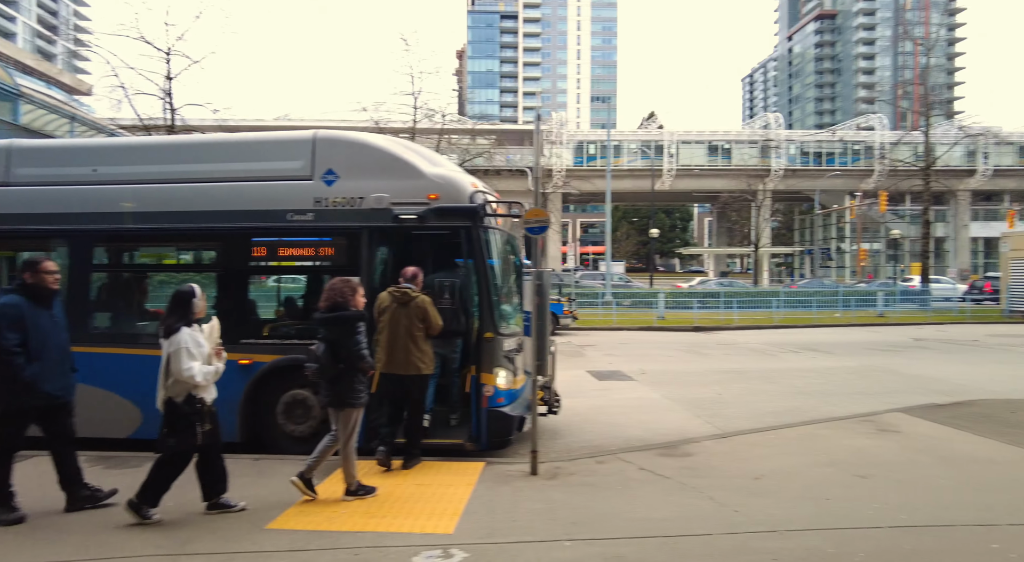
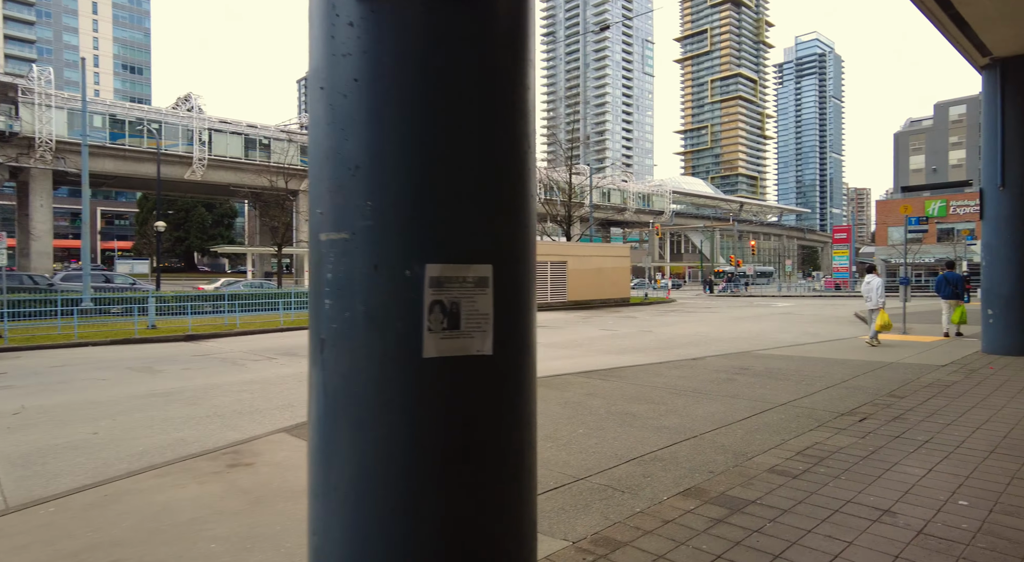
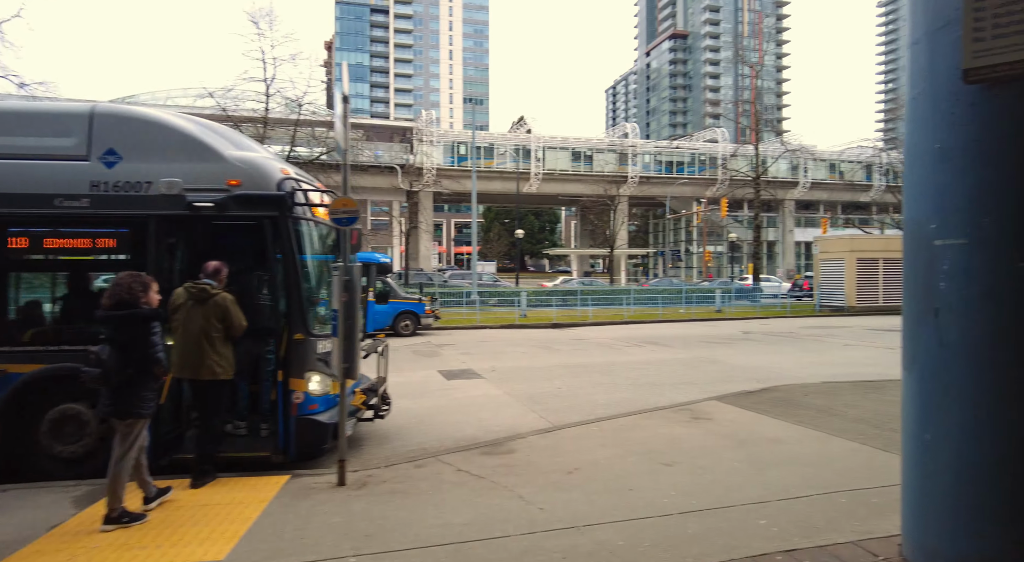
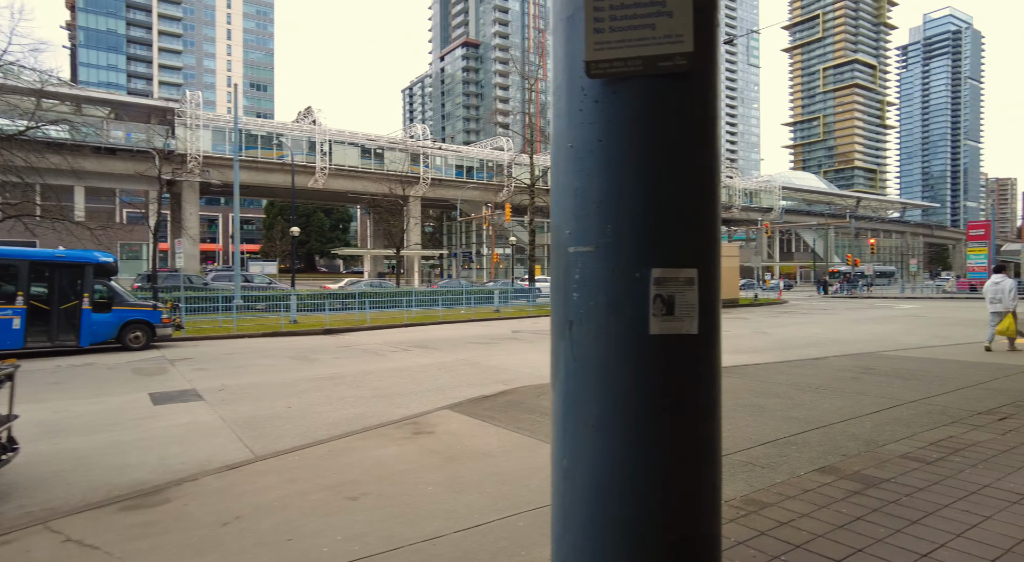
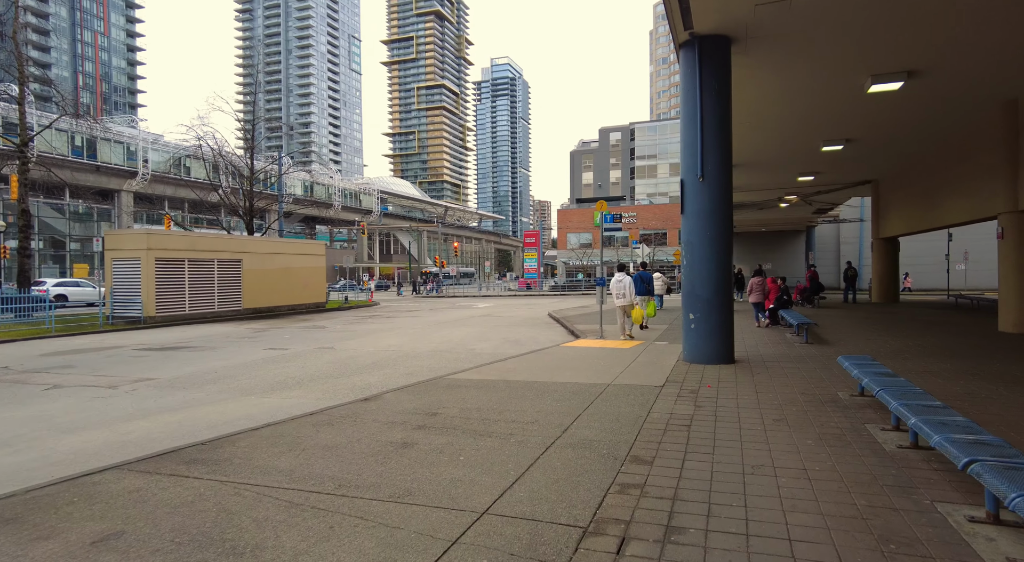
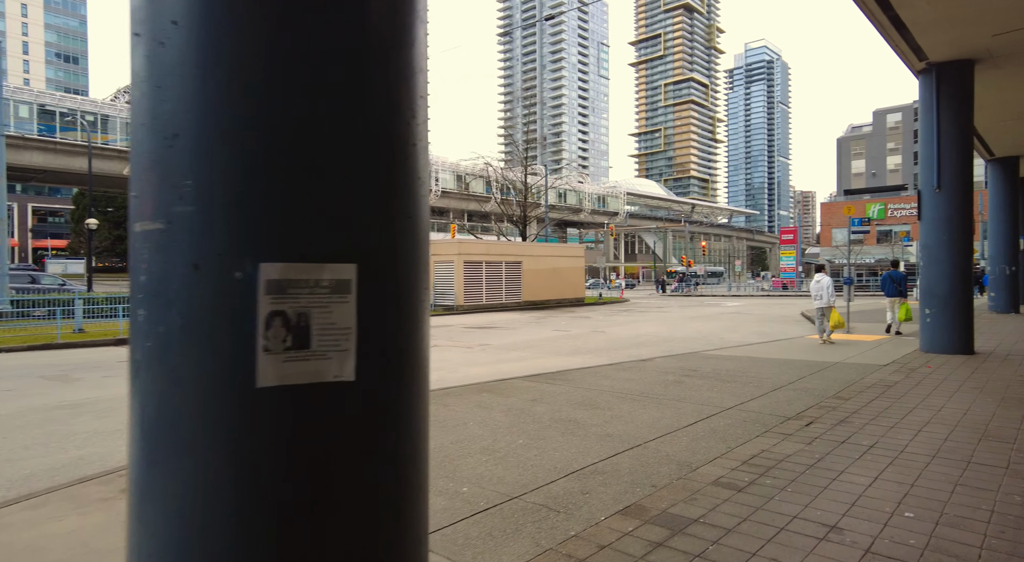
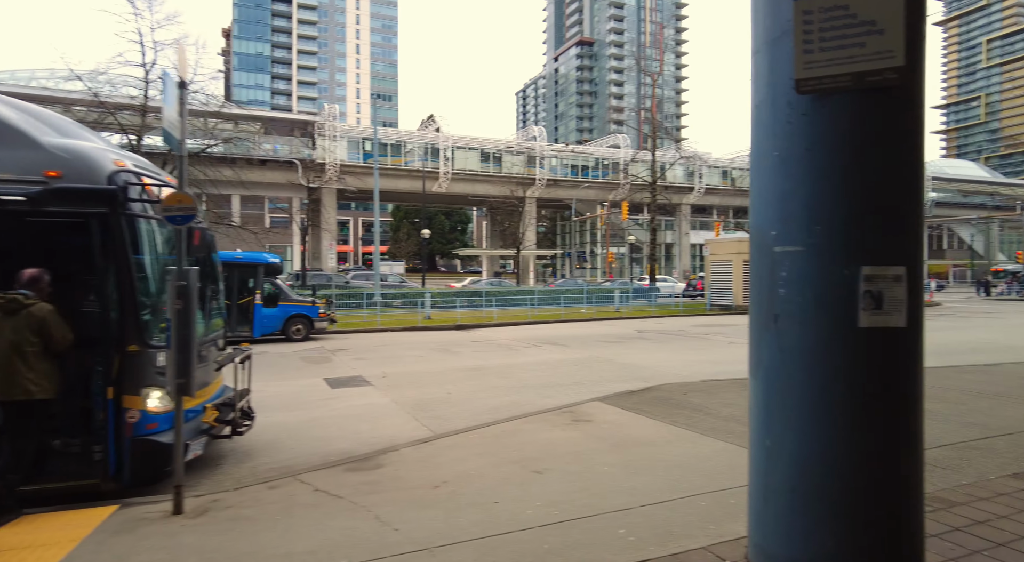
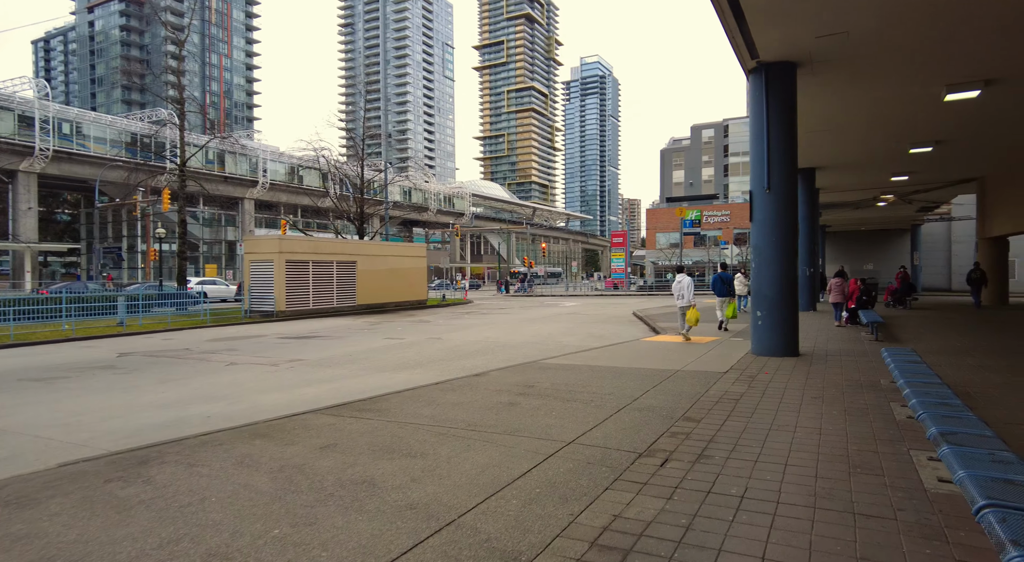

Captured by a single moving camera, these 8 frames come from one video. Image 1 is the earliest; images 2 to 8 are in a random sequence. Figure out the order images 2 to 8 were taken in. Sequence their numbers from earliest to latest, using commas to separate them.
3, 7, 4, 2, 6, 8, 5
